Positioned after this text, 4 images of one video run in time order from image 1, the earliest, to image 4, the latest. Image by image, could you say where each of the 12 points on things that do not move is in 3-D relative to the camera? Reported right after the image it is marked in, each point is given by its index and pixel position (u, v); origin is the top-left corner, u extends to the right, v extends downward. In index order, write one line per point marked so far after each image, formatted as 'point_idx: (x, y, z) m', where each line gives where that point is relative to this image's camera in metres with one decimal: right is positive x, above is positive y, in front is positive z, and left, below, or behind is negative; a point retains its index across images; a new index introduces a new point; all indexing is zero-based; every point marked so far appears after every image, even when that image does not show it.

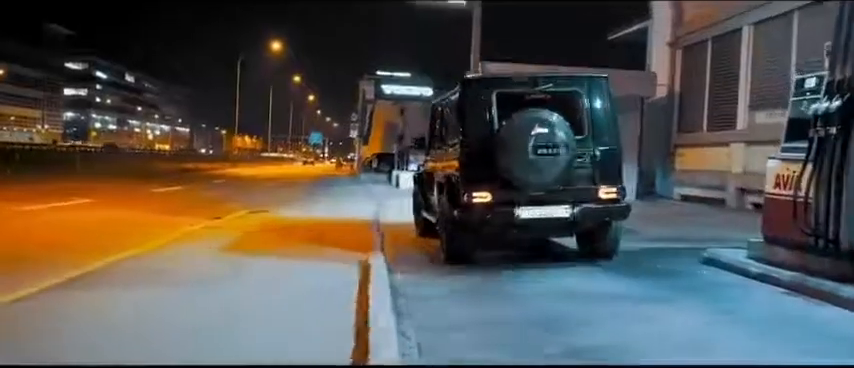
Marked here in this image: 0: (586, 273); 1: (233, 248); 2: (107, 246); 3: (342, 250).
0: (+2.0, -1.1, +12.0) m
1: (-3.2, -1.0, +16.1) m
2: (-5.6, -1.1, +16.3) m
3: (-1.4, -1.0, +16.2) m
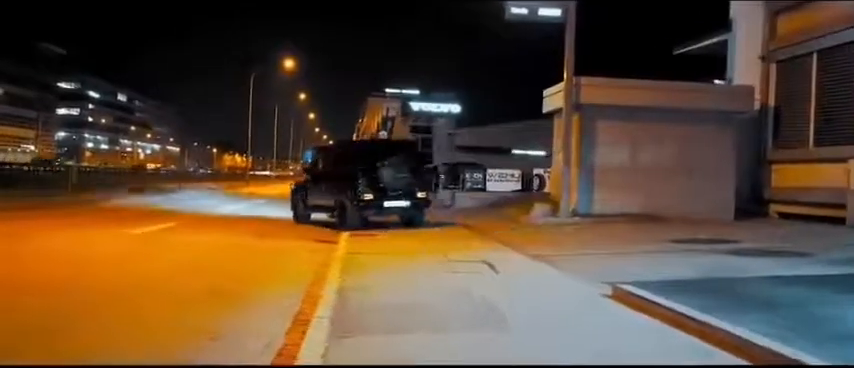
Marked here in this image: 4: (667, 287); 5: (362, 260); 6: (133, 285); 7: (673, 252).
0: (+5.0, -1.4, +11.0) m
1: (-0.3, -1.4, +15.1) m
2: (-2.7, -1.4, +15.2) m
3: (+1.5, -1.4, +15.2) m
4: (+2.9, -1.3, +11.3) m
5: (-1.3, -1.3, +16.5) m
6: (-4.5, -1.5, +13.7) m
7: (+5.0, -1.4, +18.7) m
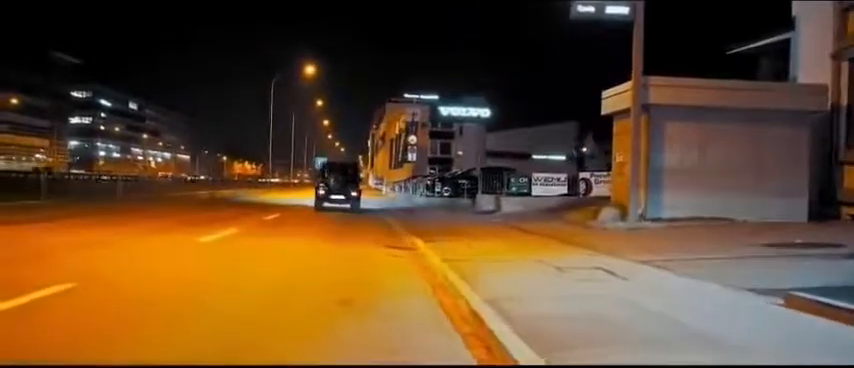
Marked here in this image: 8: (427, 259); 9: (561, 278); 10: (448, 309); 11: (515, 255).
0: (+6.6, -1.3, +10.1) m
1: (+1.4, -1.4, +14.3) m
2: (-1.0, -1.5, +14.4) m
3: (+3.2, -1.4, +14.3) m
4: (+4.6, -1.3, +10.5) m
5: (+0.4, -1.4, +15.7) m
6: (-2.8, -1.5, +12.9) m
7: (+6.8, -1.4, +17.9) m
8: (0.0, -1.4, +17.8) m
9: (+2.2, -1.4, +13.7) m
10: (+0.3, -1.4, +11.1) m
11: (+1.7, -1.4, +17.6) m
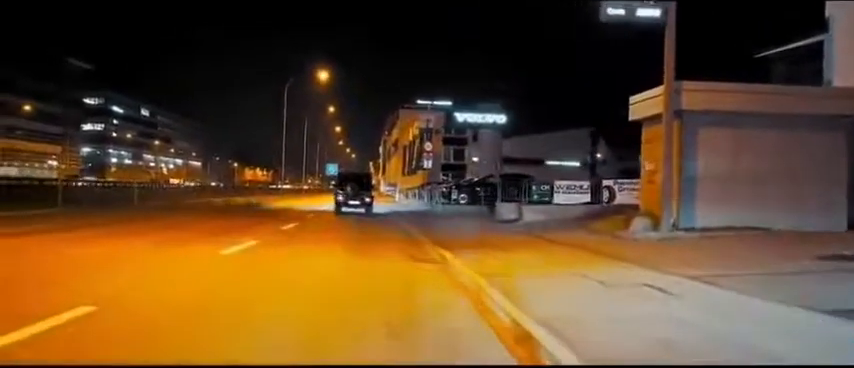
0: (+7.1, -1.5, +9.2) m
1: (+2.0, -1.6, +13.4) m
2: (-0.5, -1.7, +13.6) m
3: (+3.8, -1.6, +13.4) m
4: (+5.1, -1.4, +9.6) m
5: (+1.0, -1.6, +14.9) m
6: (-2.2, -1.7, +12.1) m
7: (+7.3, -1.6, +16.9) m
8: (+0.6, -1.6, +16.9) m
9: (+2.7, -1.6, +12.8) m
10: (+0.8, -1.6, +10.2) m
11: (+2.3, -1.6, +16.7) m
